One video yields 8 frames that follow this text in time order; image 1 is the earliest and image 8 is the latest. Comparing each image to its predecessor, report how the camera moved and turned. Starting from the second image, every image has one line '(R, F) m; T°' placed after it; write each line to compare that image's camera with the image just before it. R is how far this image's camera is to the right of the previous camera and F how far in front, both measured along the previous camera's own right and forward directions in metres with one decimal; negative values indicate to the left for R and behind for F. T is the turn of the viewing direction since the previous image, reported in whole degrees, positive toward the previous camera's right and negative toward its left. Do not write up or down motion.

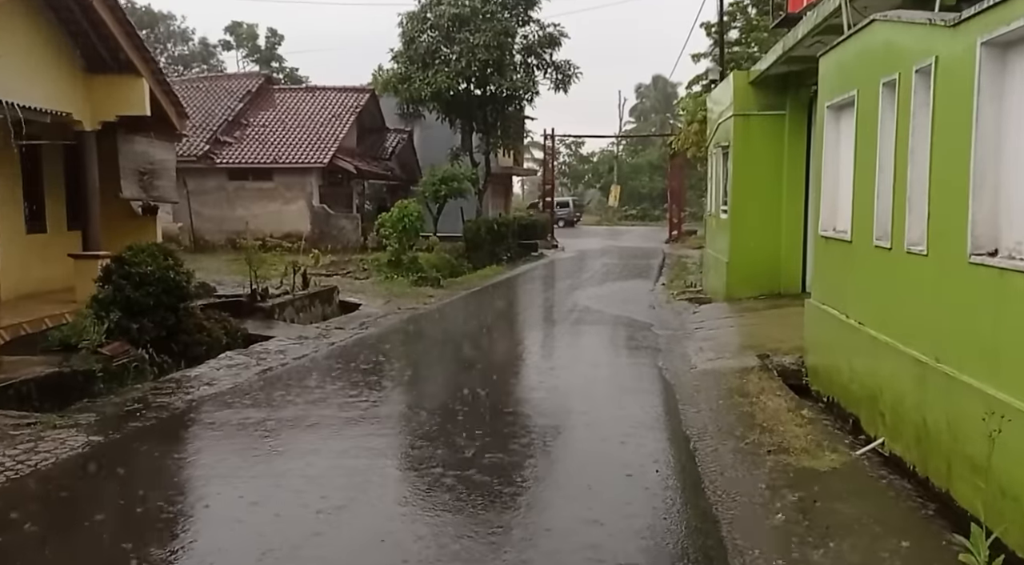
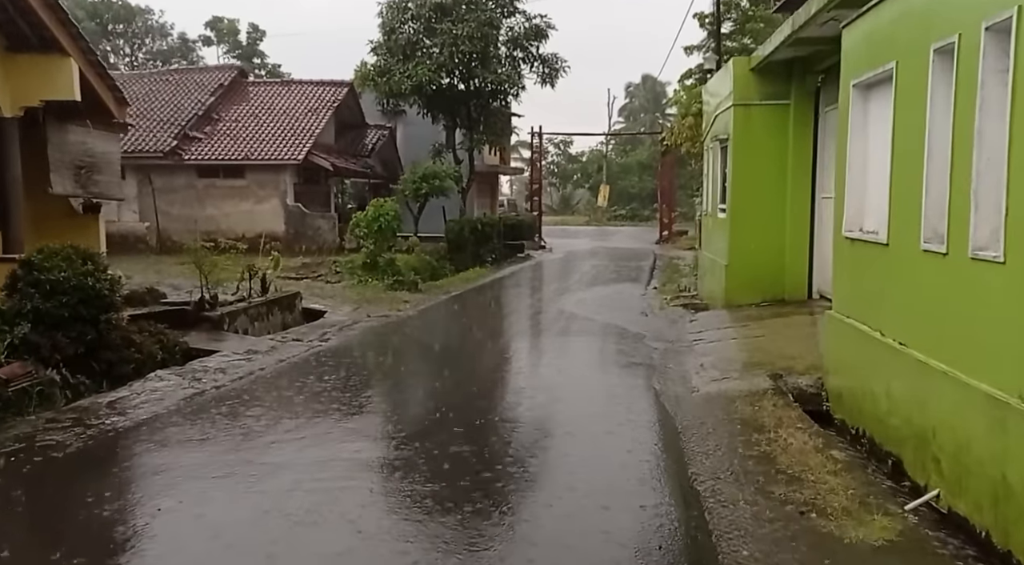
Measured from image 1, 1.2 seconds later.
(+0.1, +1.2) m; +1°
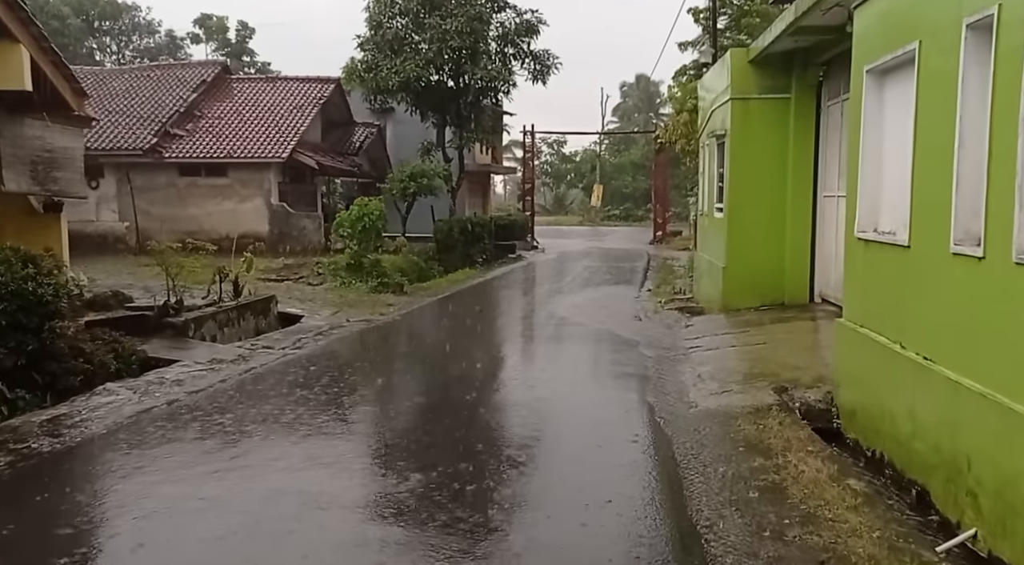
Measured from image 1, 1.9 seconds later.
(+0.1, +0.7) m; 0°
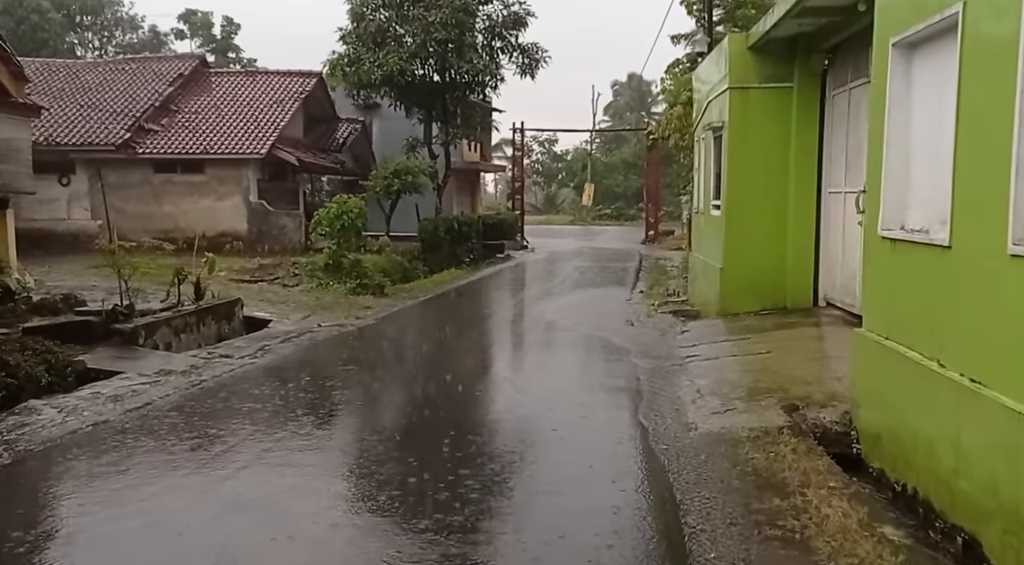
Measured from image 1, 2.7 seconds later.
(+0.1, +0.8) m; +1°
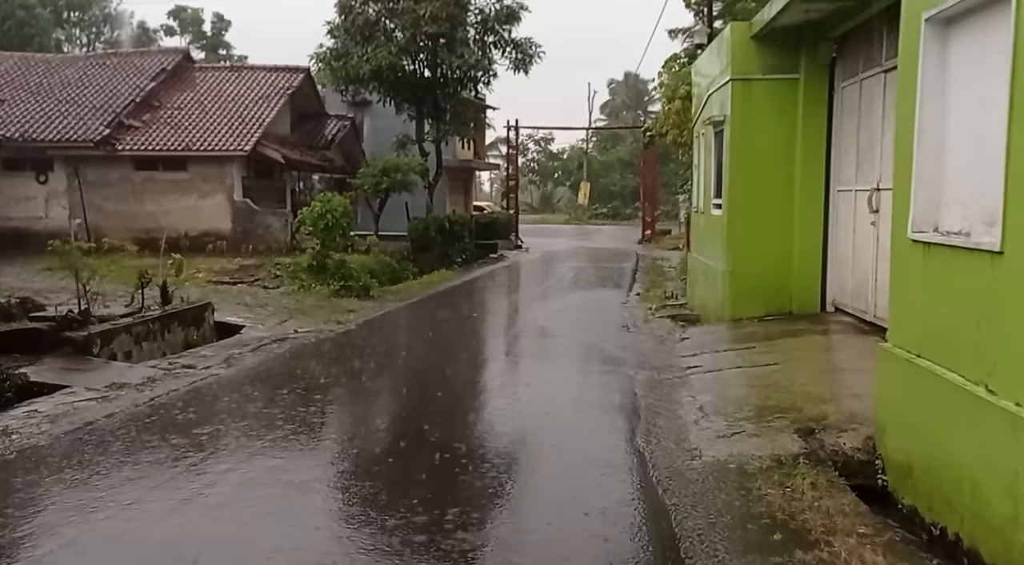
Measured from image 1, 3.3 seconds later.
(+0.1, +0.7) m; 0°
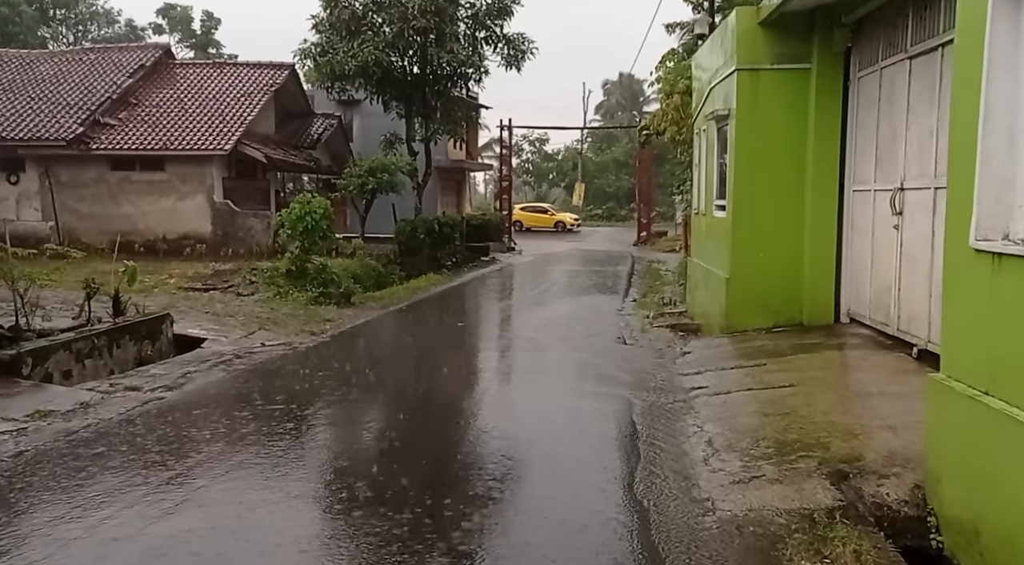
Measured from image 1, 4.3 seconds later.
(+0.1, +0.9) m; 0°
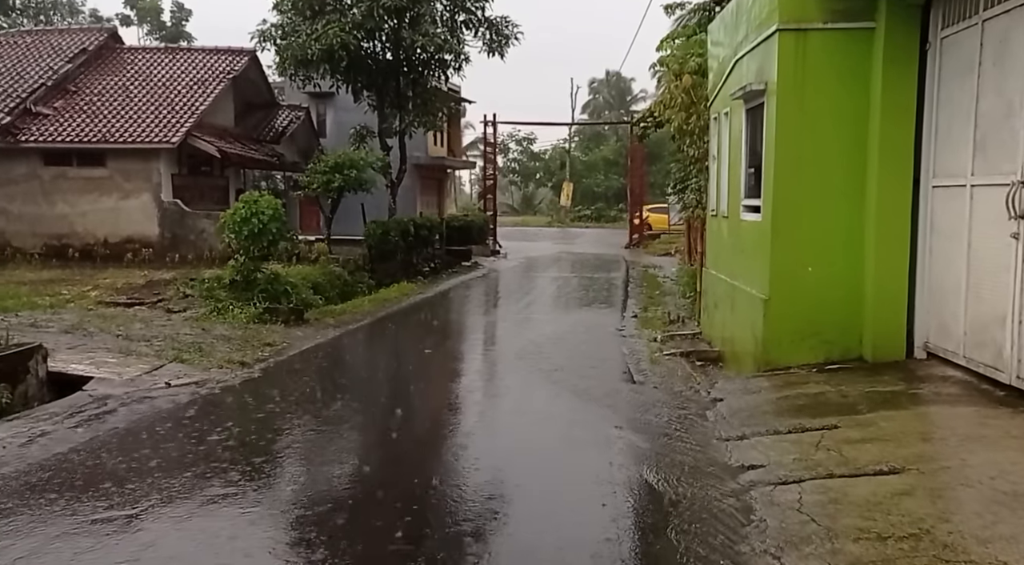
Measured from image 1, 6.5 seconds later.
(+0.1, +2.3) m; +1°
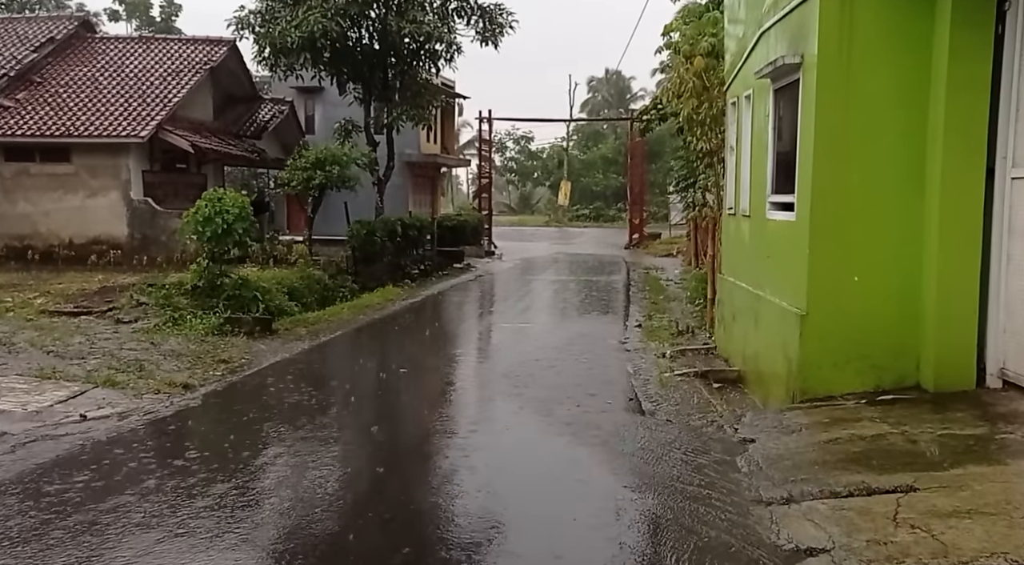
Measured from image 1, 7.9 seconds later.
(+0.1, +1.4) m; 0°
